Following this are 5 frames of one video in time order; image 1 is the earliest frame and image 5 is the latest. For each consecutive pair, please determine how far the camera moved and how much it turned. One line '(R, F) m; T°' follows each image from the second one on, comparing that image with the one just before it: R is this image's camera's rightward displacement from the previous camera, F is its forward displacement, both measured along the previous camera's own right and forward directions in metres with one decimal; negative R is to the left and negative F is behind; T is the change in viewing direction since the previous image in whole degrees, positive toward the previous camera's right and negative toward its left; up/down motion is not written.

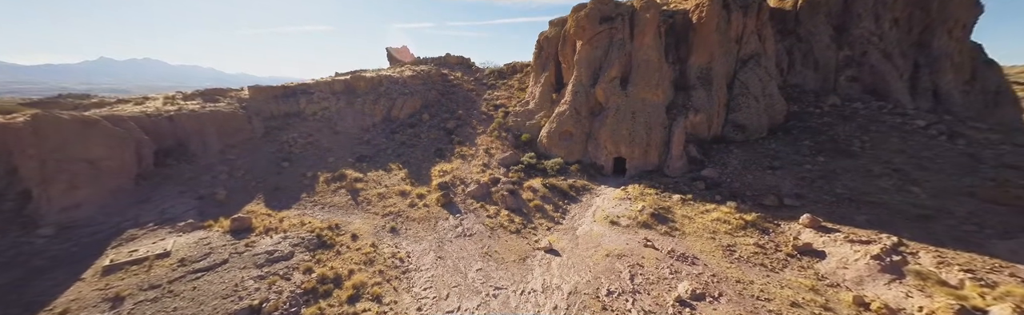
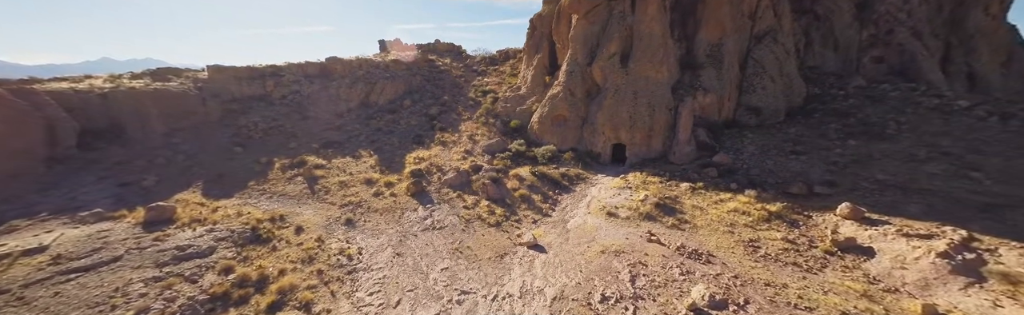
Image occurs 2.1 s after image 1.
(+0.9, +2.1) m; 0°
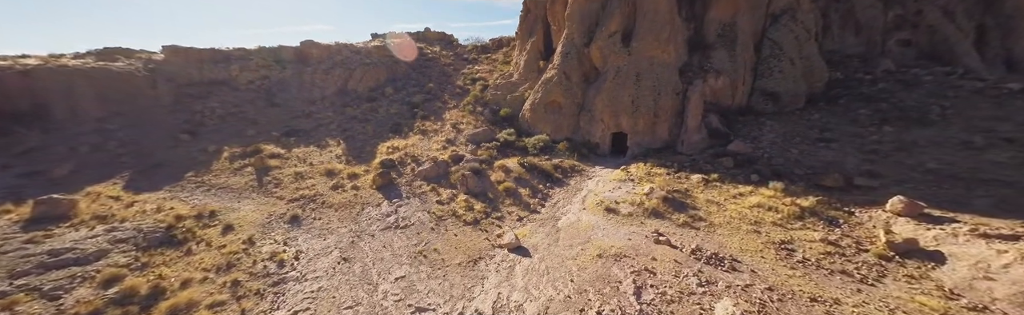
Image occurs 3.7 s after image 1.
(+0.6, +1.9) m; 0°
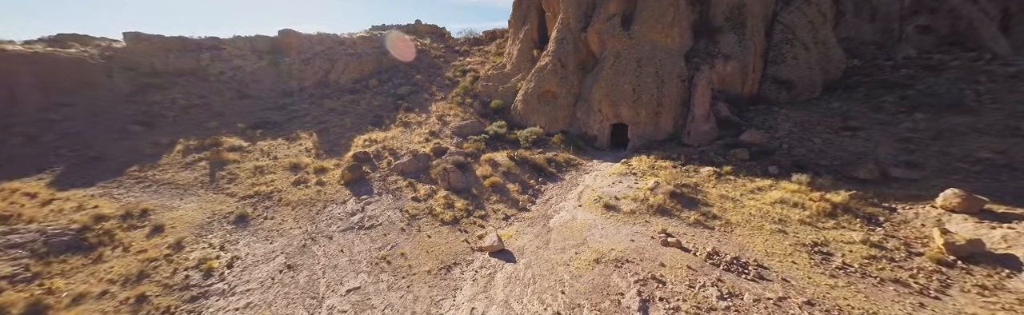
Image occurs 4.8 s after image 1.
(+0.4, +1.3) m; 0°
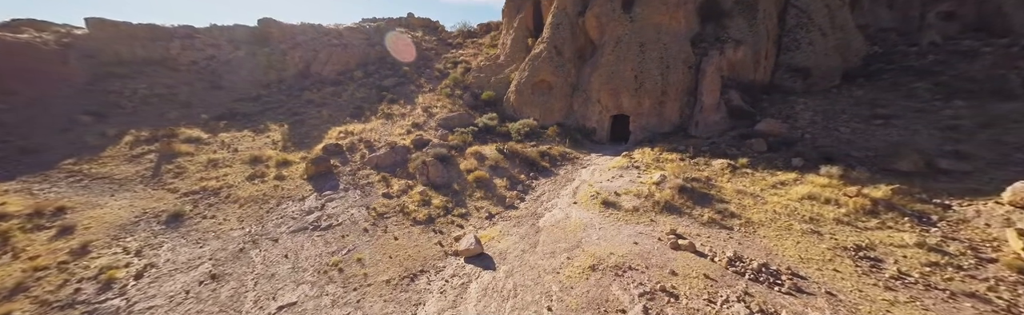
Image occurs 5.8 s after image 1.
(+0.4, +1.2) m; 0°
